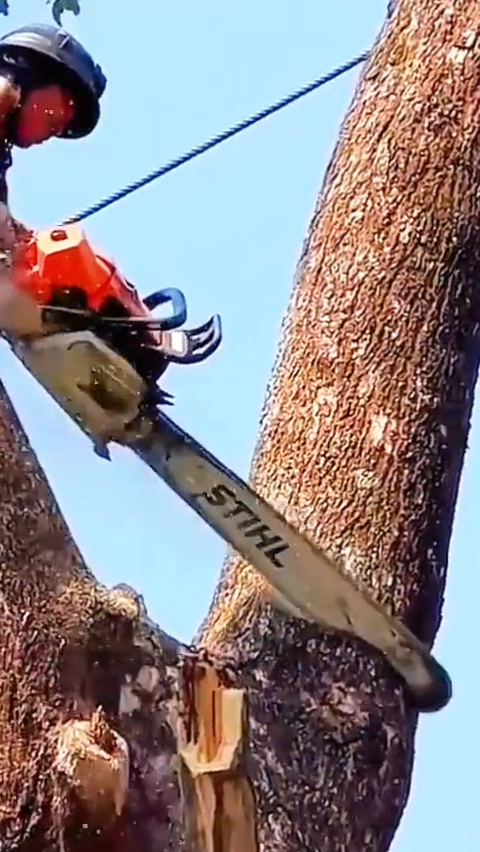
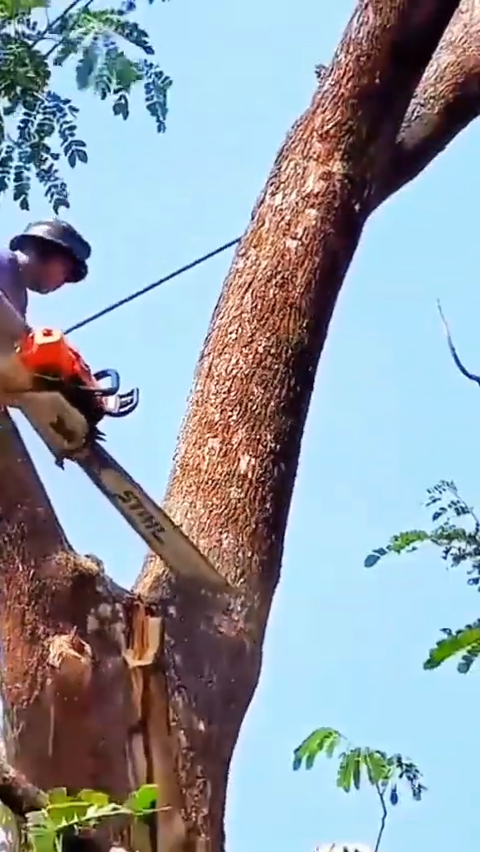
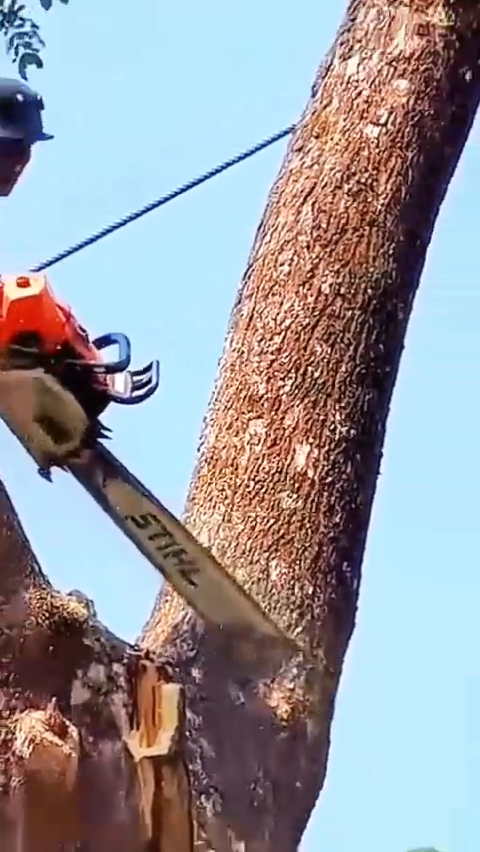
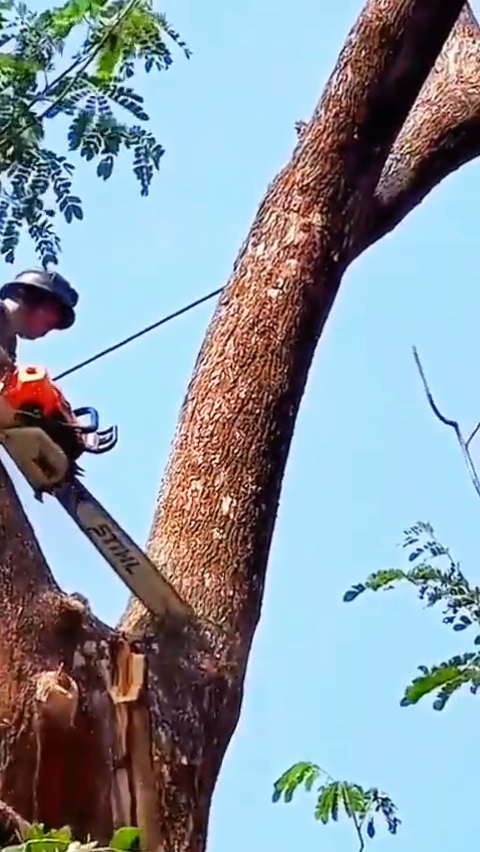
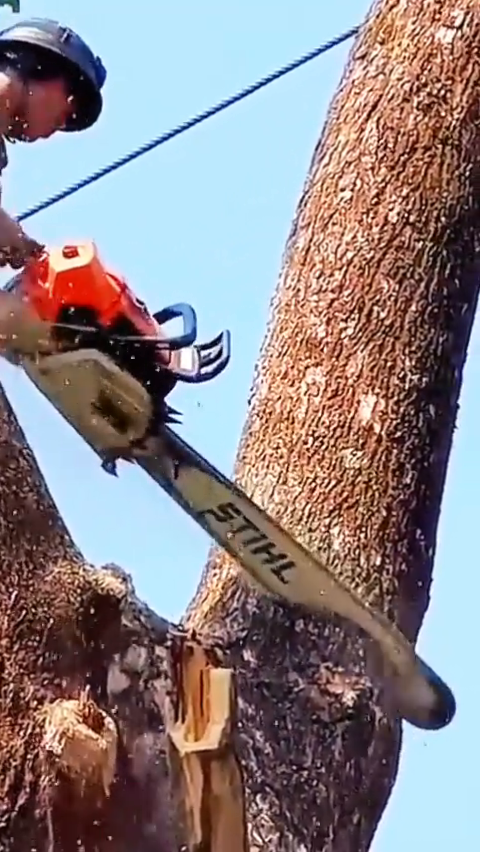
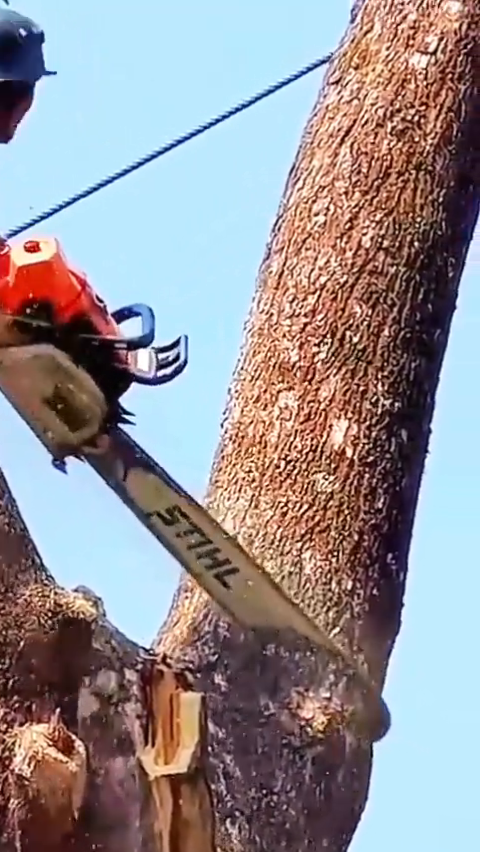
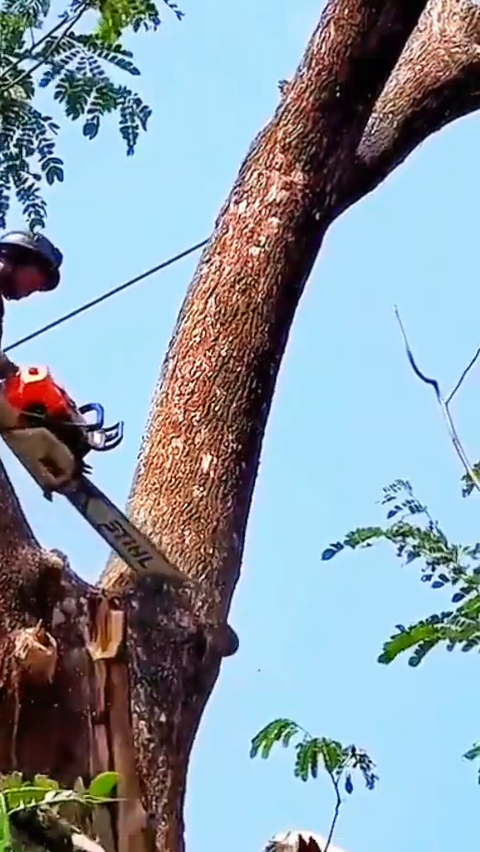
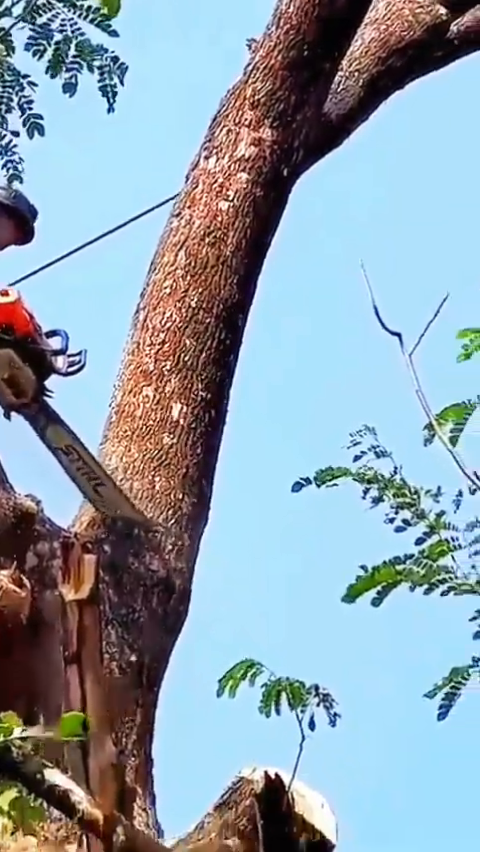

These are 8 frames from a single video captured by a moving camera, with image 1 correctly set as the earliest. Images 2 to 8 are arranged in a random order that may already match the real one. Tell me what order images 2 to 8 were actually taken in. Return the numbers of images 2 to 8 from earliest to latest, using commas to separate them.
5, 6, 3, 2, 4, 7, 8
